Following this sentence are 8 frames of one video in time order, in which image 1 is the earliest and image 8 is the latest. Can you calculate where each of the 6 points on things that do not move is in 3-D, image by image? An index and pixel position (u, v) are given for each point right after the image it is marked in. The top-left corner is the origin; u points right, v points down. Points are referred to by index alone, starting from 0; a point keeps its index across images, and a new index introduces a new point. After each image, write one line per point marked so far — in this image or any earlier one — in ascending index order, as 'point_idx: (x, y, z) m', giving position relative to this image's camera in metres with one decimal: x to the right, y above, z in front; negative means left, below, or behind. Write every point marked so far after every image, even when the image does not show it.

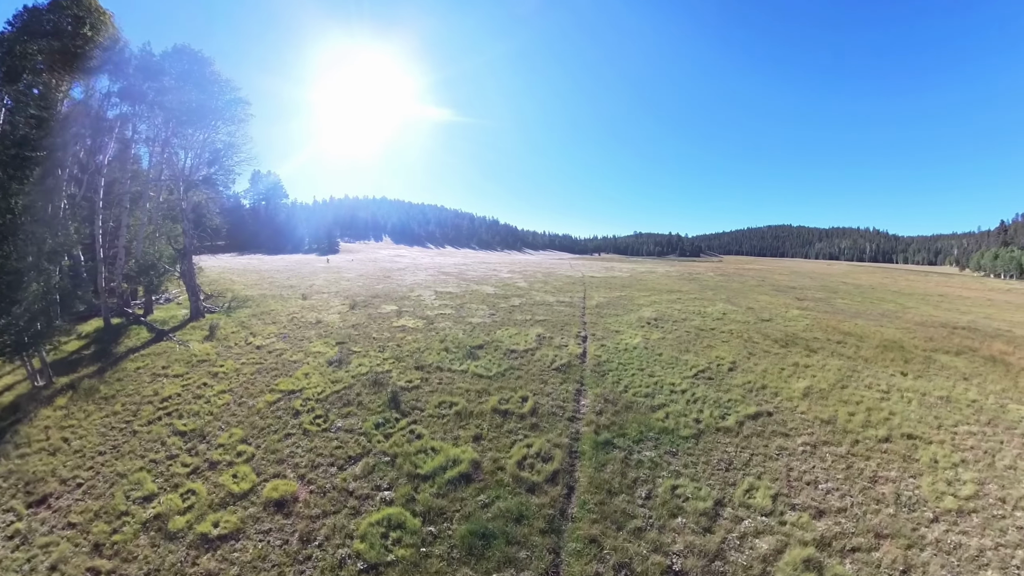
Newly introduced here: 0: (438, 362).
0: (-3.1, -3.2, +18.6) m
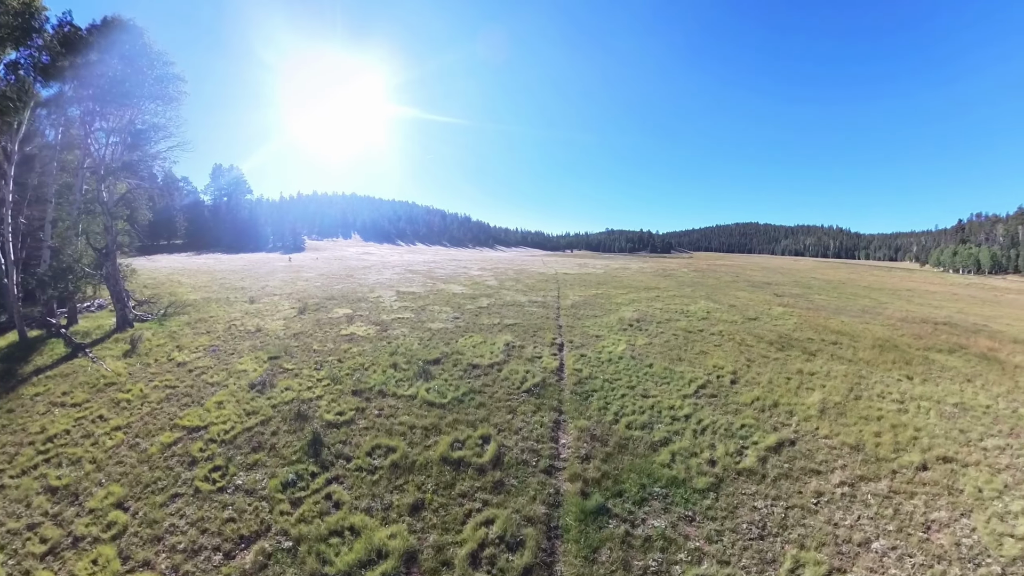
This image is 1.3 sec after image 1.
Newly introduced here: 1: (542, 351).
0: (-4.3, -3.3, +15.0) m
1: (+1.0, -2.5, +17.6) m
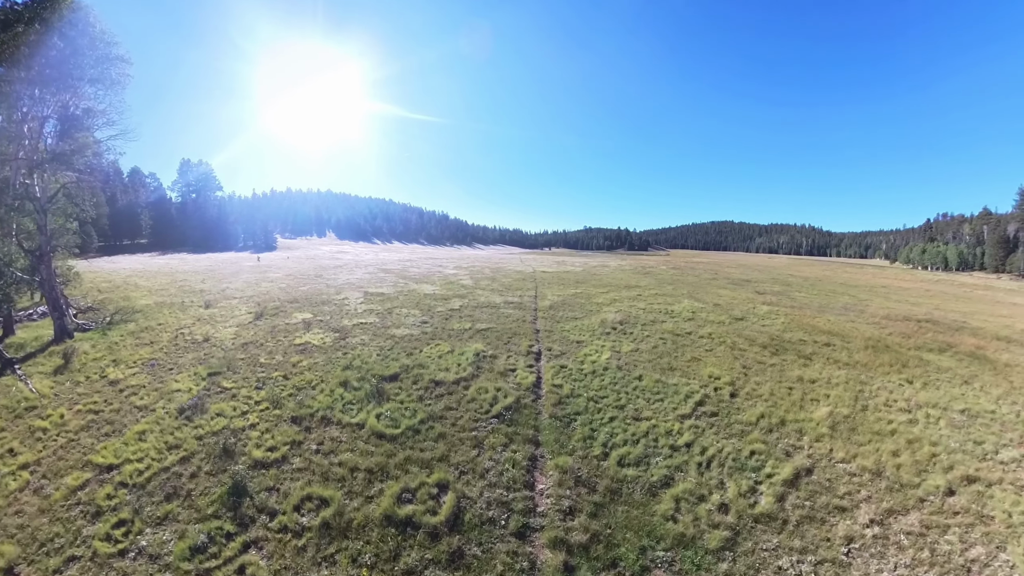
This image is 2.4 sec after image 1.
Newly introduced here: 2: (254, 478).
0: (-5.2, -3.4, +12.7) m
1: (0.0, -2.6, +15.5) m
2: (-5.5, -4.1, +9.9) m
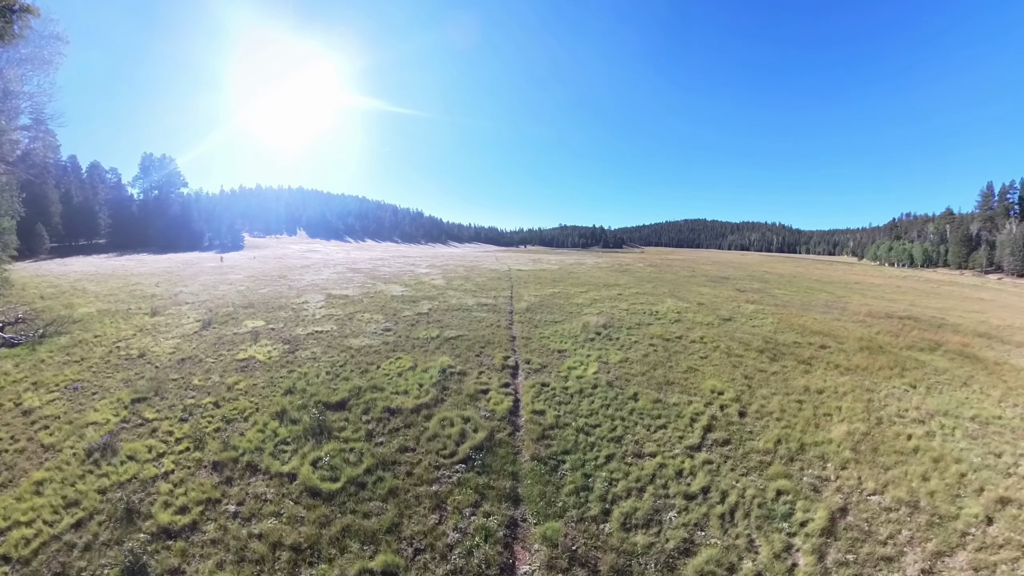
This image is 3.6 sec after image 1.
0: (-5.7, -3.6, +10.1) m
1: (-0.7, -2.8, +13.2) m
2: (-6.0, -4.3, +7.3) m
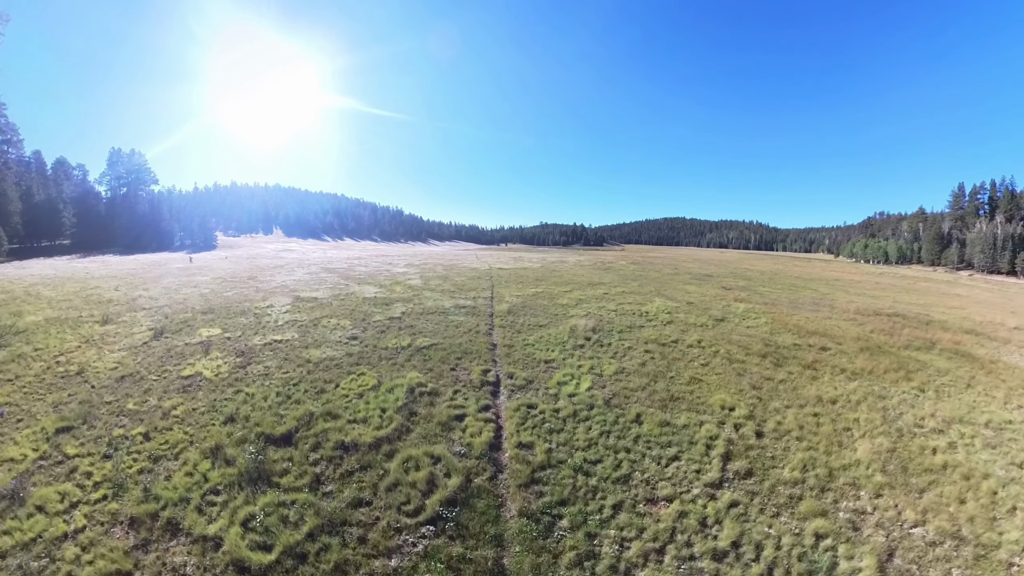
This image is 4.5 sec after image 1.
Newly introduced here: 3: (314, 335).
0: (-6.0, -3.8, +8.1) m
1: (-1.1, -2.9, +11.4) m
2: (-6.2, -4.4, +5.3) m
3: (-7.8, -1.9, +18.3) m
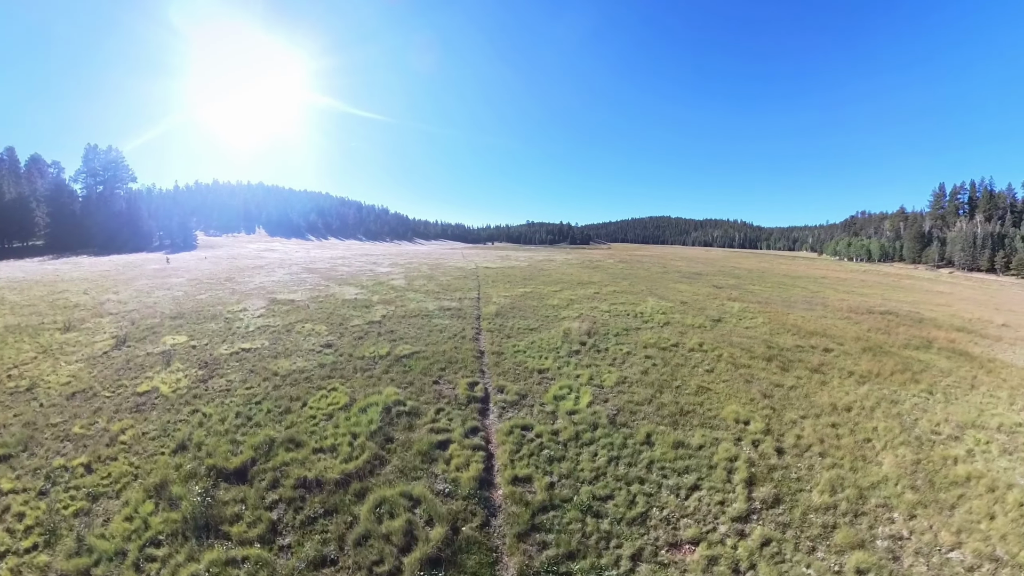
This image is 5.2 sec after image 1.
0: (-6.1, -3.9, +6.7) m
1: (-1.3, -3.0, +10.1) m
2: (-6.1, -4.6, +3.9) m
3: (-8.2, -2.0, +16.8) m
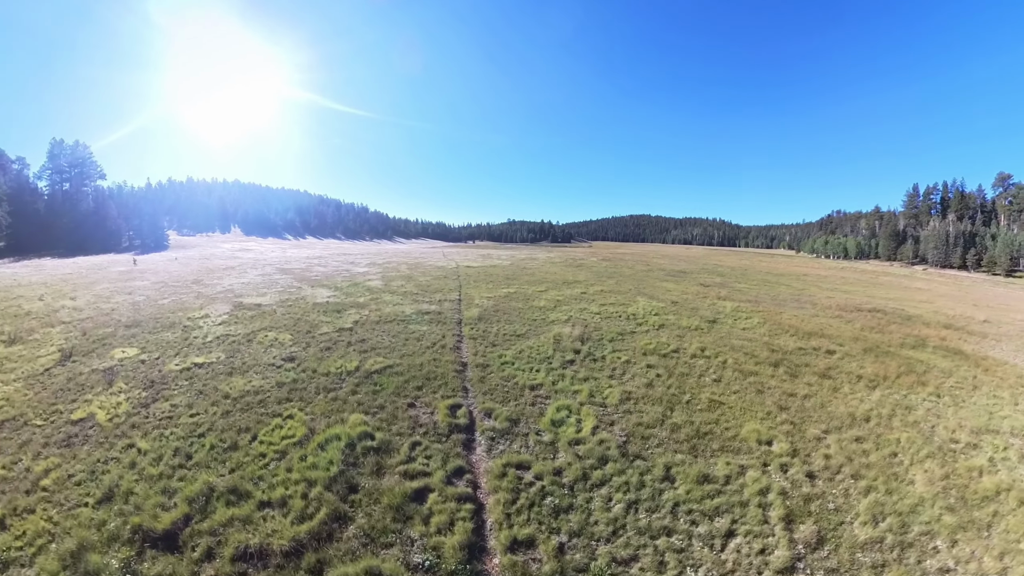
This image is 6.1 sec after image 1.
0: (-6.0, -4.1, +5.0) m
1: (-1.4, -3.1, +8.6) m
2: (-6.0, -4.8, +2.2) m
3: (-8.5, -2.2, +15.0) m
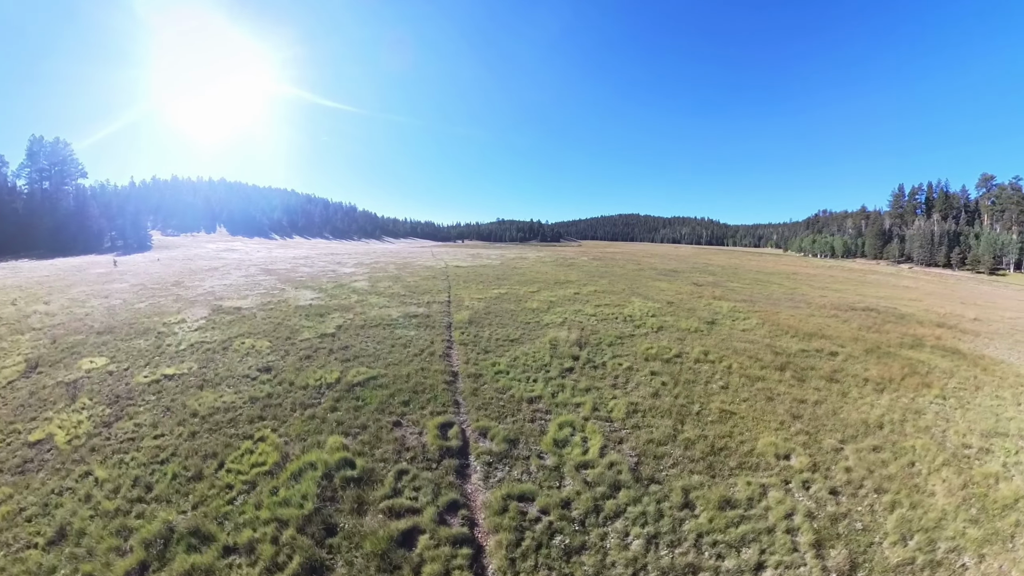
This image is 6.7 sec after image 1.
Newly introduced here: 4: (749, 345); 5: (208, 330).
0: (-6.0, -4.2, +4.1) m
1: (-1.4, -3.2, +7.8) m
2: (-5.8, -4.9, +1.3) m
3: (-8.7, -2.3, +14.1) m
4: (+10.0, -2.3, +19.1) m
5: (-13.0, -1.8, +19.9) m
